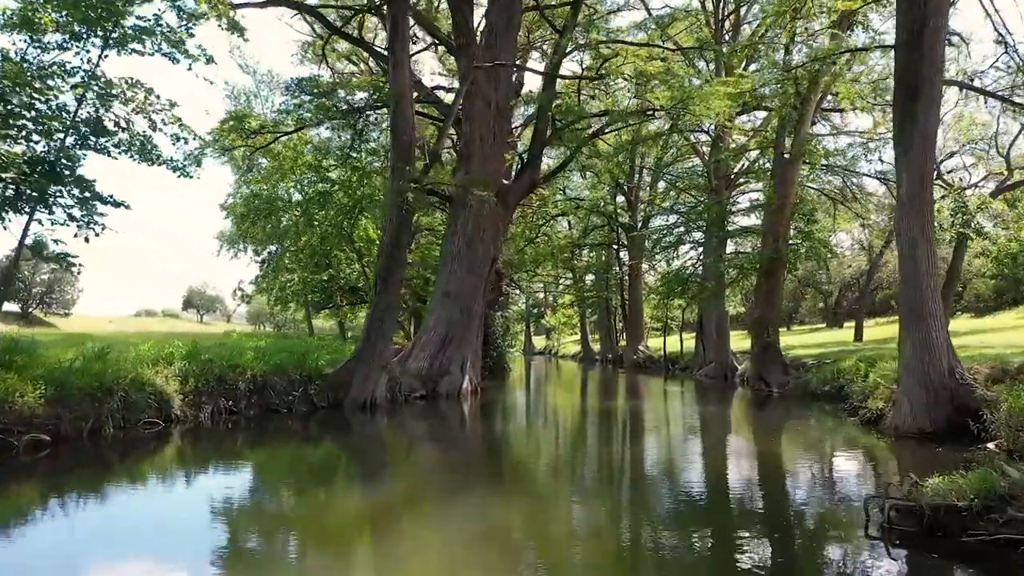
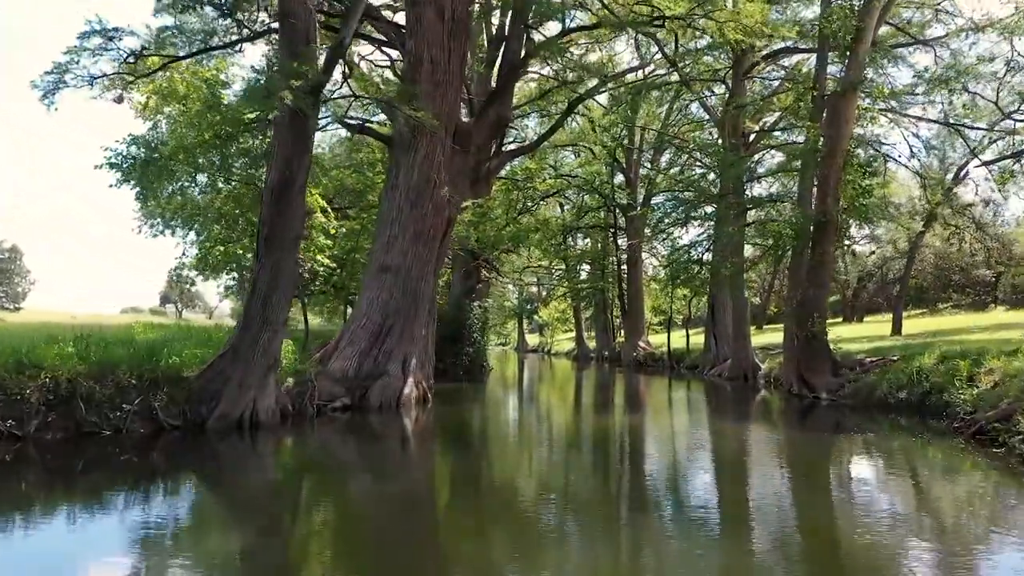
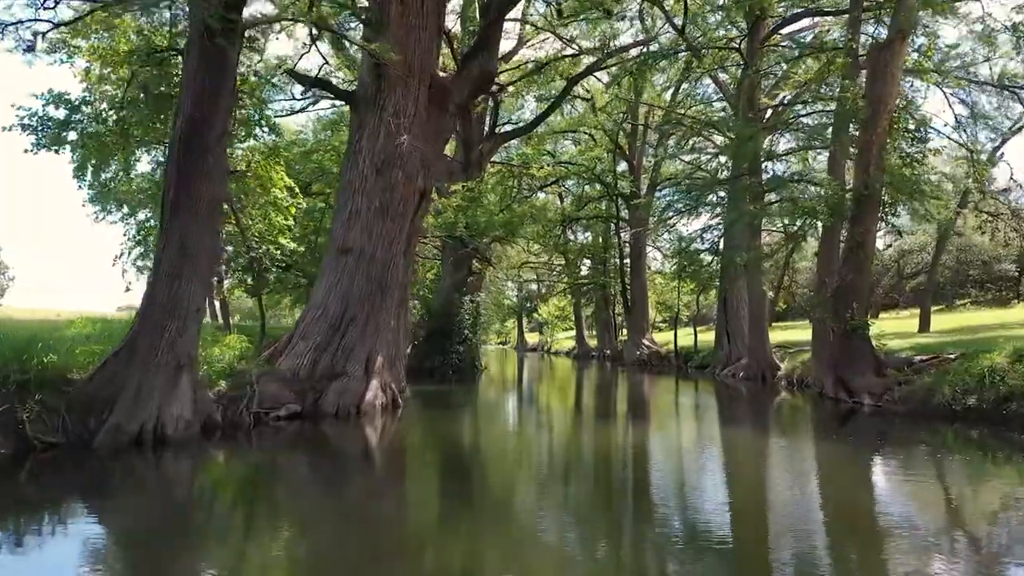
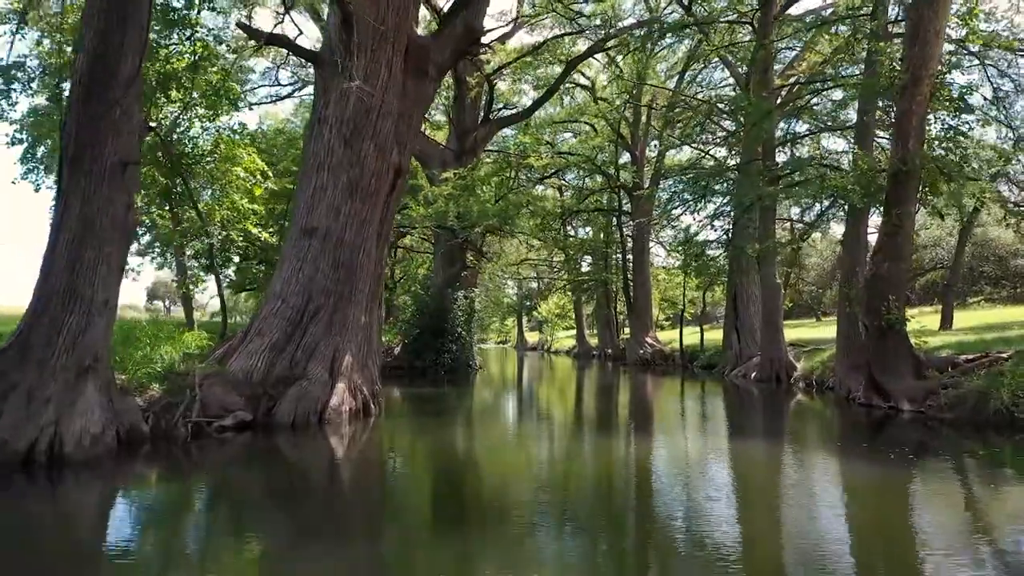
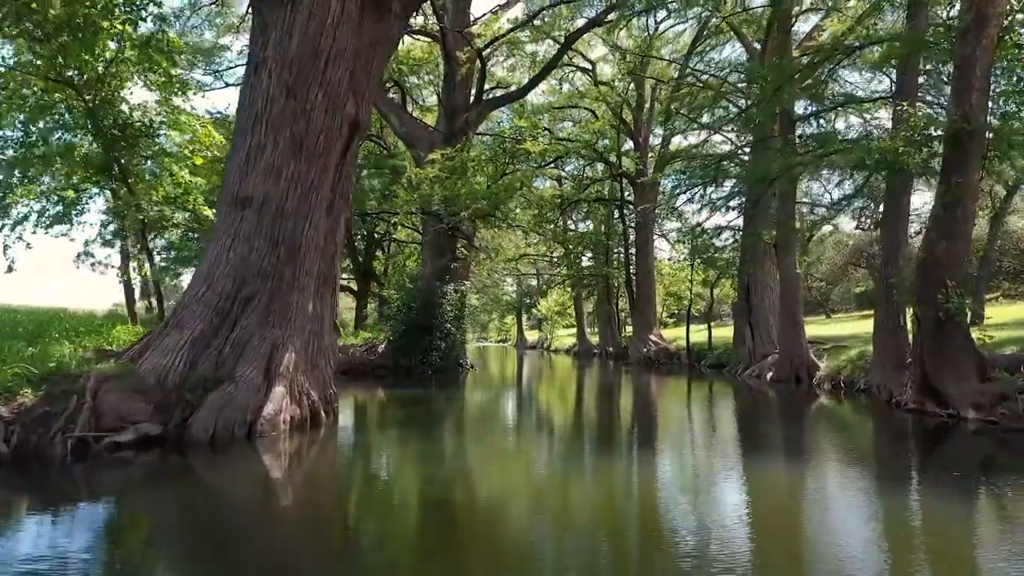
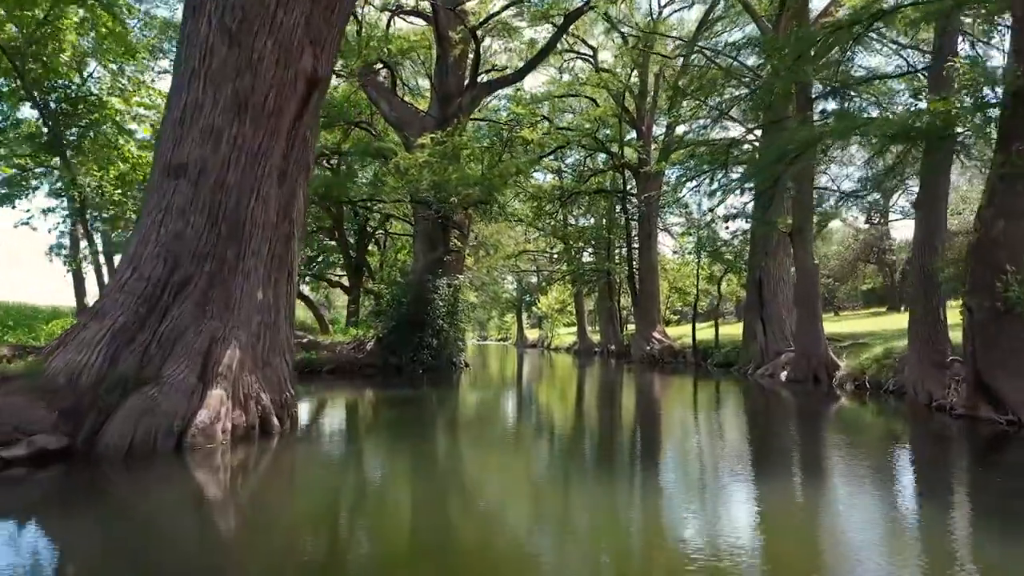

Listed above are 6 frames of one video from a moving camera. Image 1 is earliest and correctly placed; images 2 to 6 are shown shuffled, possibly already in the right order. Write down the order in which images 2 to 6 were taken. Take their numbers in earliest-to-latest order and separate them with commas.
2, 3, 4, 5, 6
